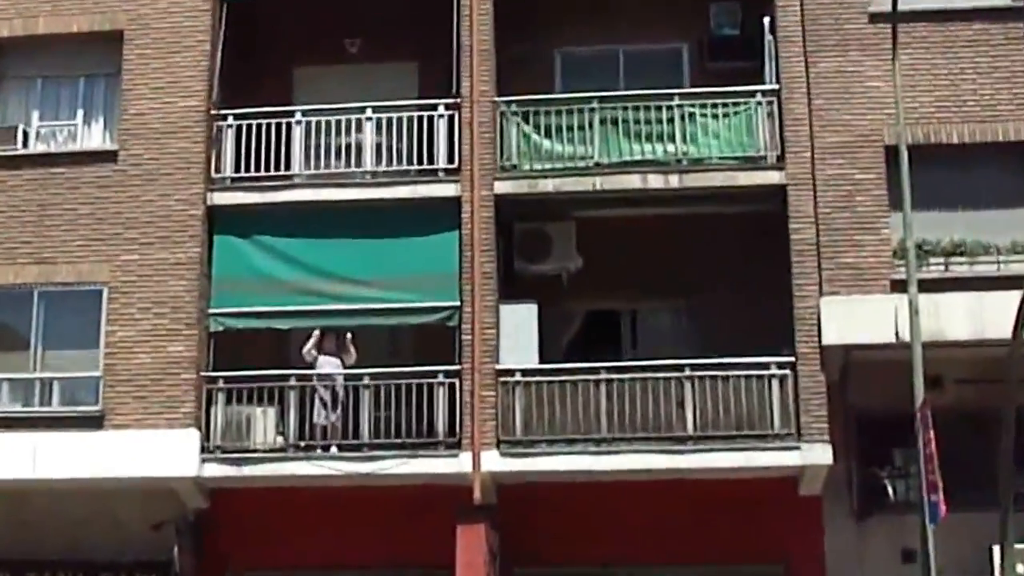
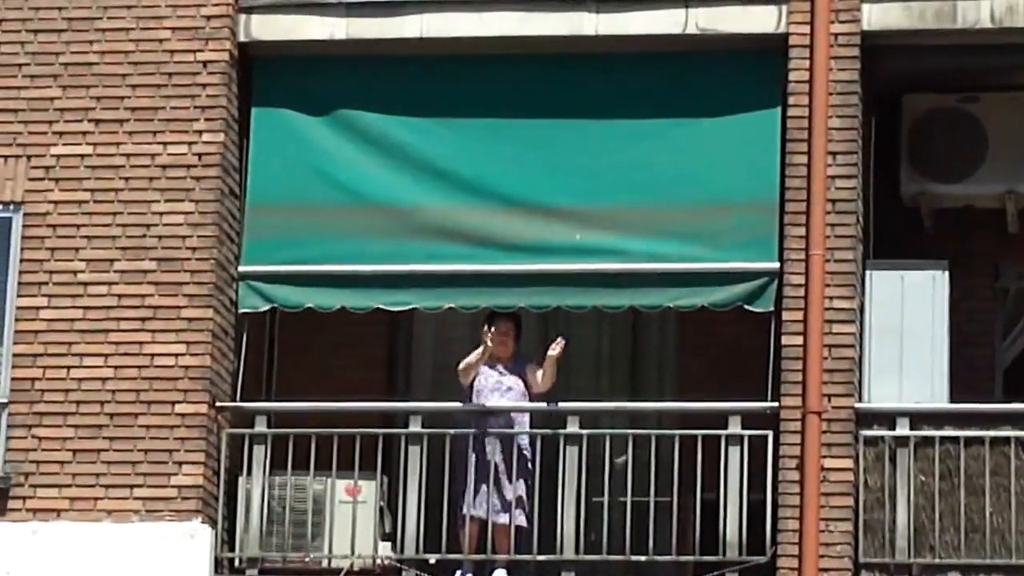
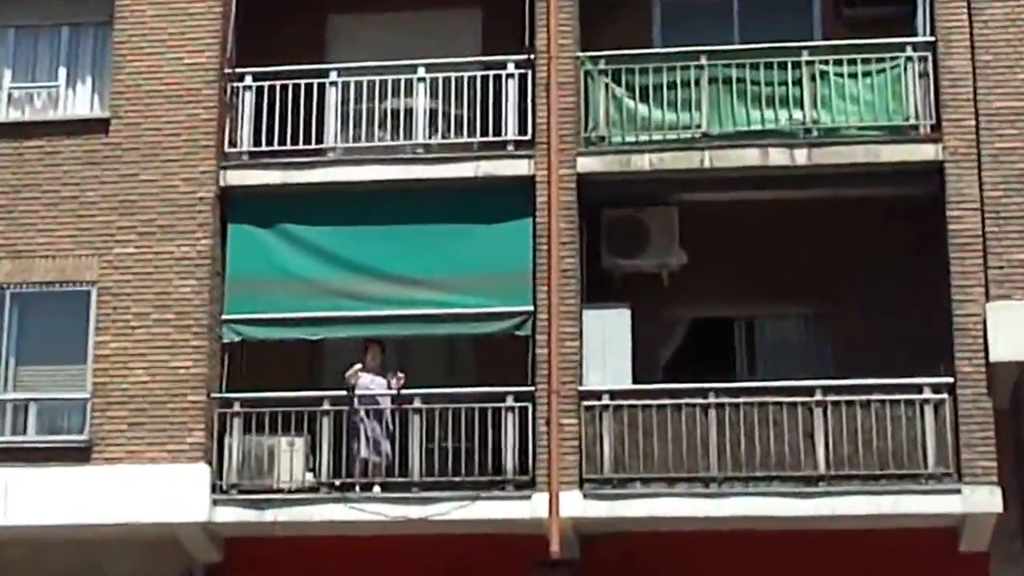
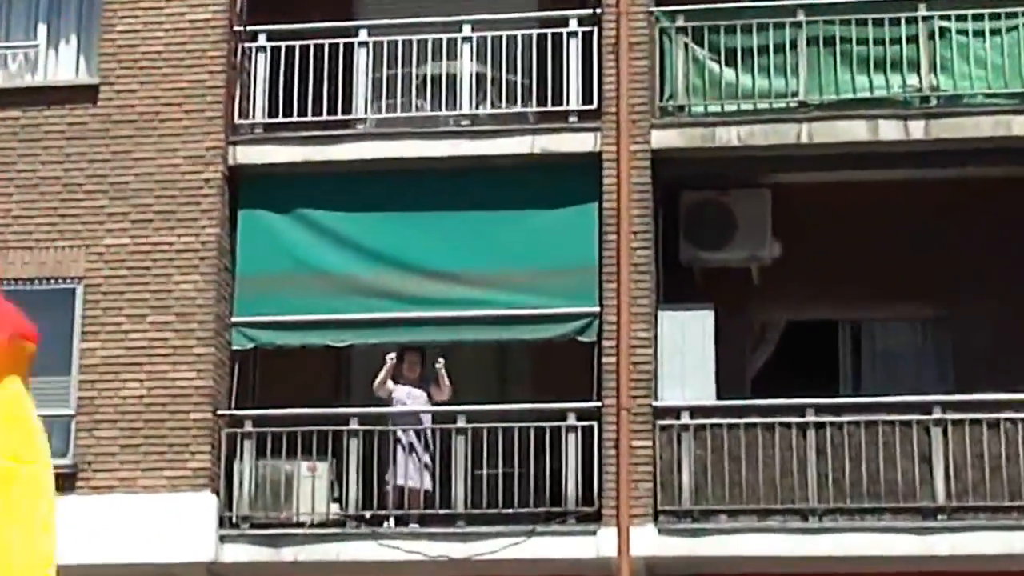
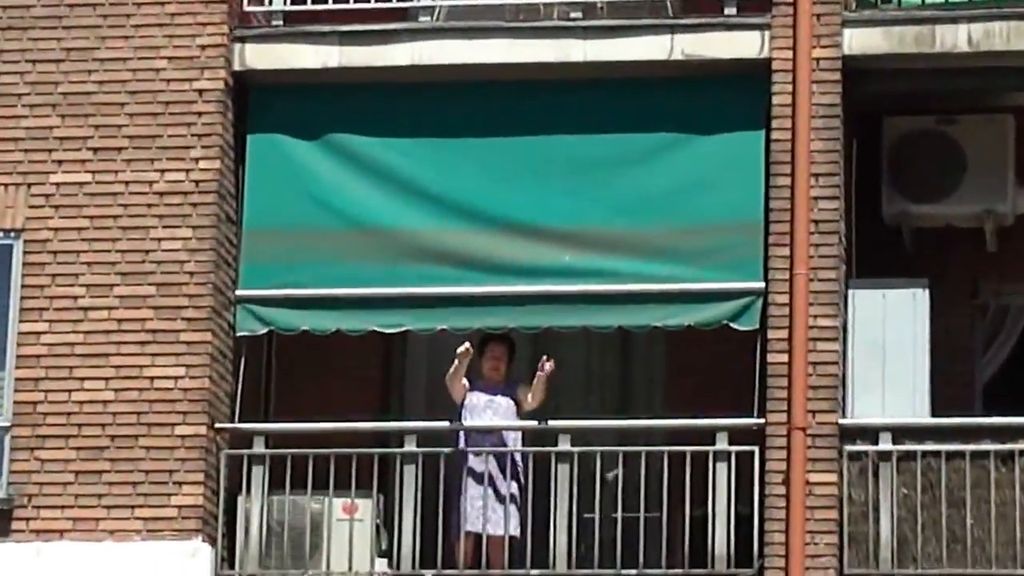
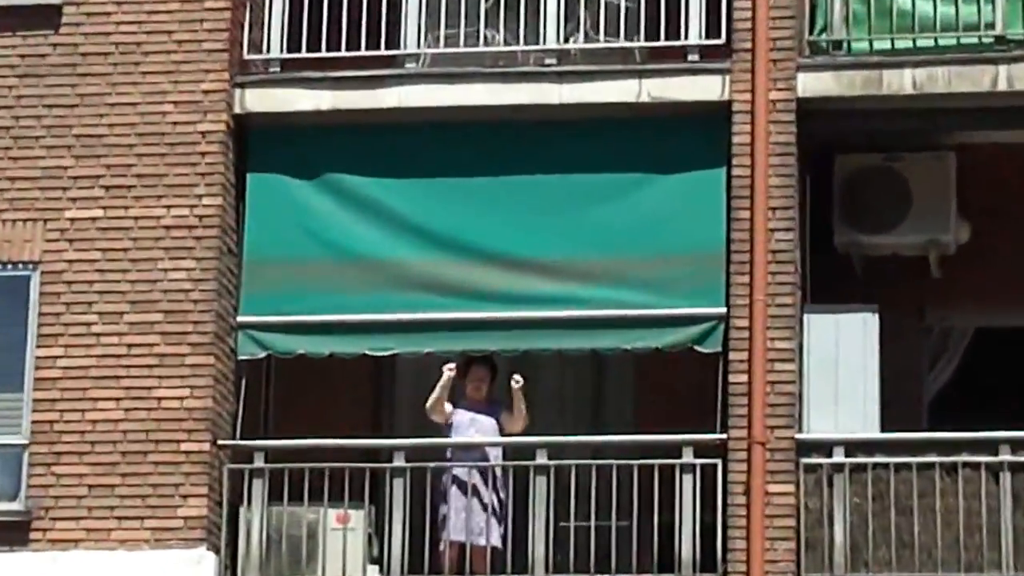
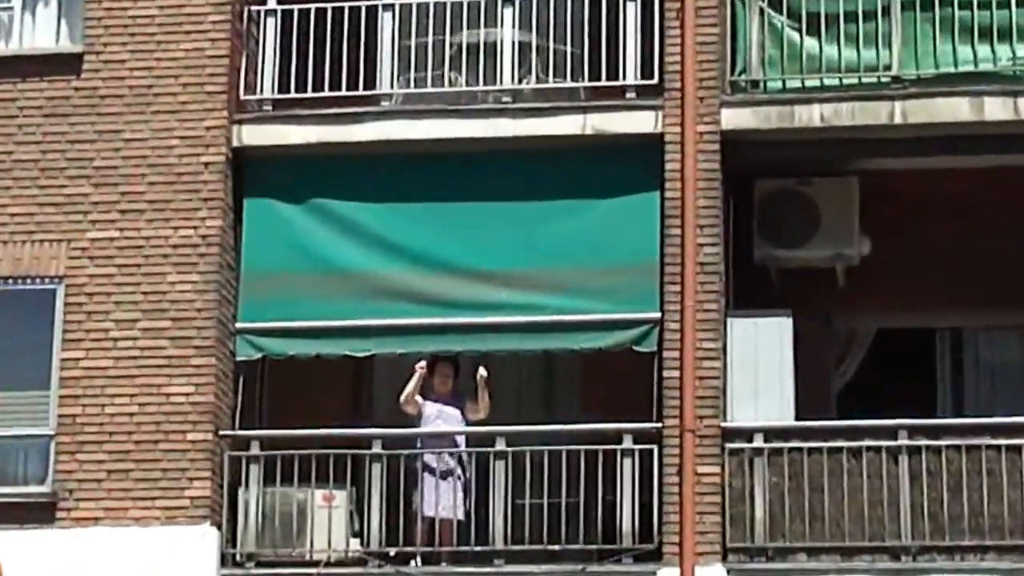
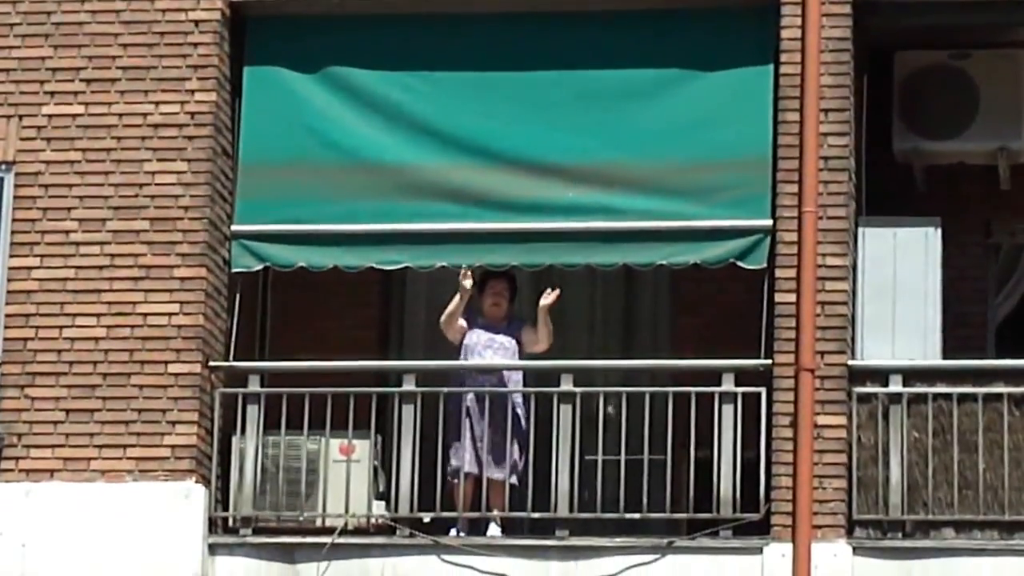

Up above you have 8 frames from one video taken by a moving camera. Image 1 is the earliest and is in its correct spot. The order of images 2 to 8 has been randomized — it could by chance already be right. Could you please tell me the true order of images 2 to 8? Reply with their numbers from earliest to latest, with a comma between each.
3, 4, 7, 6, 5, 8, 2
